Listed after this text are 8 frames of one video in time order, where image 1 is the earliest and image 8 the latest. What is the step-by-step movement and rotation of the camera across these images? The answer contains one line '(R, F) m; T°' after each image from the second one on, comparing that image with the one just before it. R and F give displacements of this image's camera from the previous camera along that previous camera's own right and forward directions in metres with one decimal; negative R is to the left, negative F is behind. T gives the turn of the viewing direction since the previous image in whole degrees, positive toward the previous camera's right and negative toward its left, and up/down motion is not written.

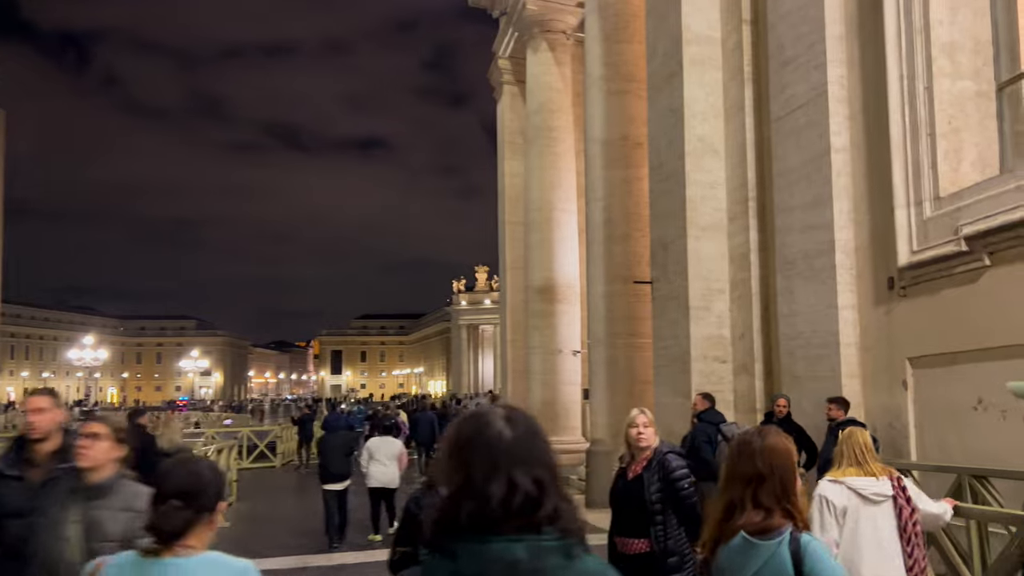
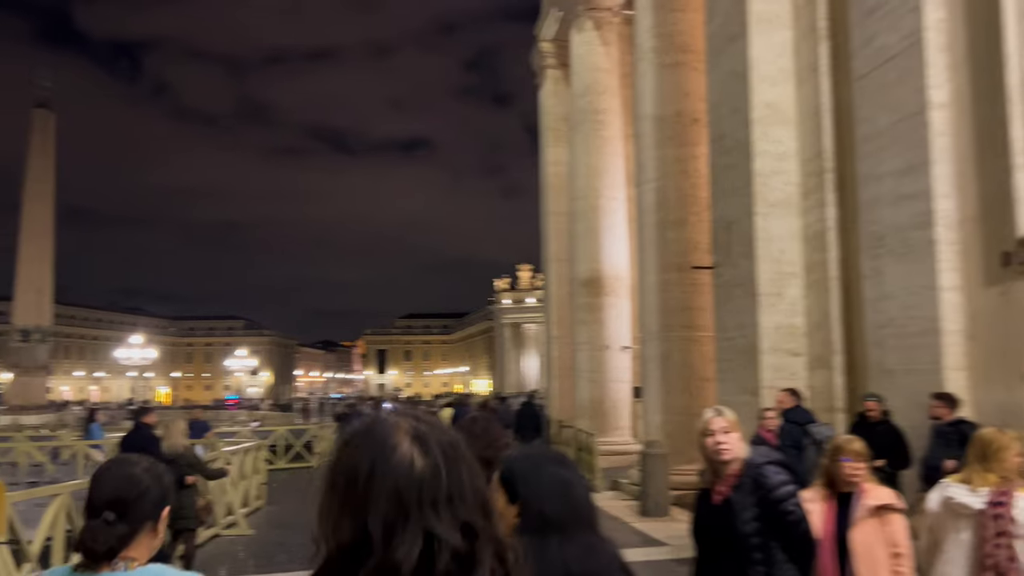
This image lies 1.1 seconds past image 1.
(0.0, +1.1) m; -3°
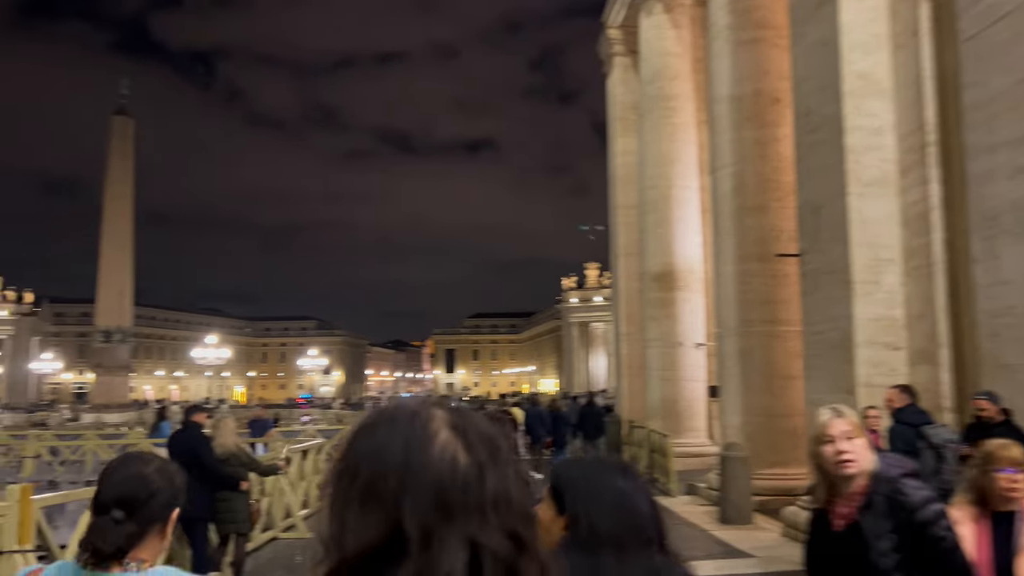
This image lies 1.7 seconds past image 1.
(0.0, +0.6) m; -4°
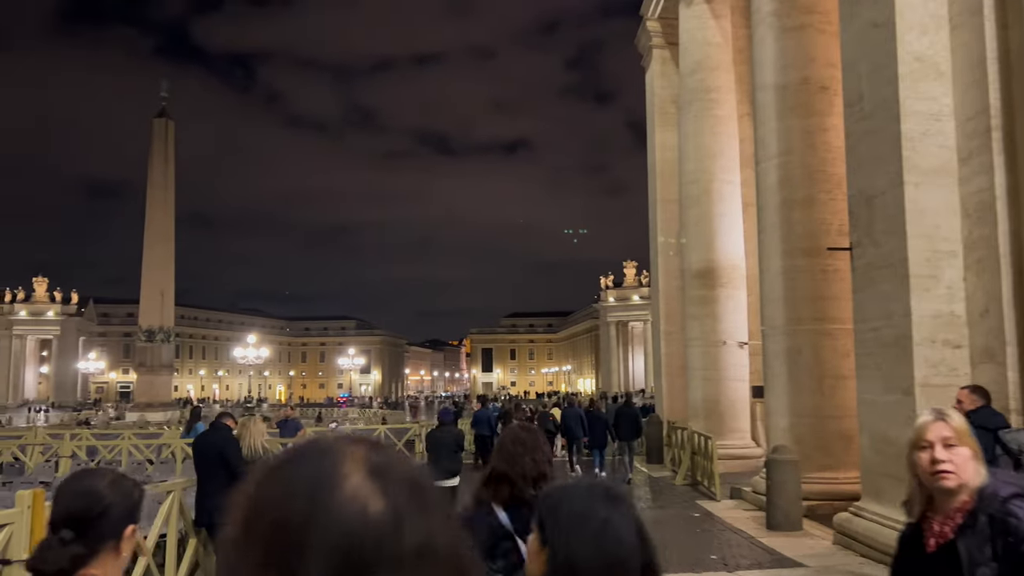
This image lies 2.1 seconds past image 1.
(0.0, +0.3) m; -2°
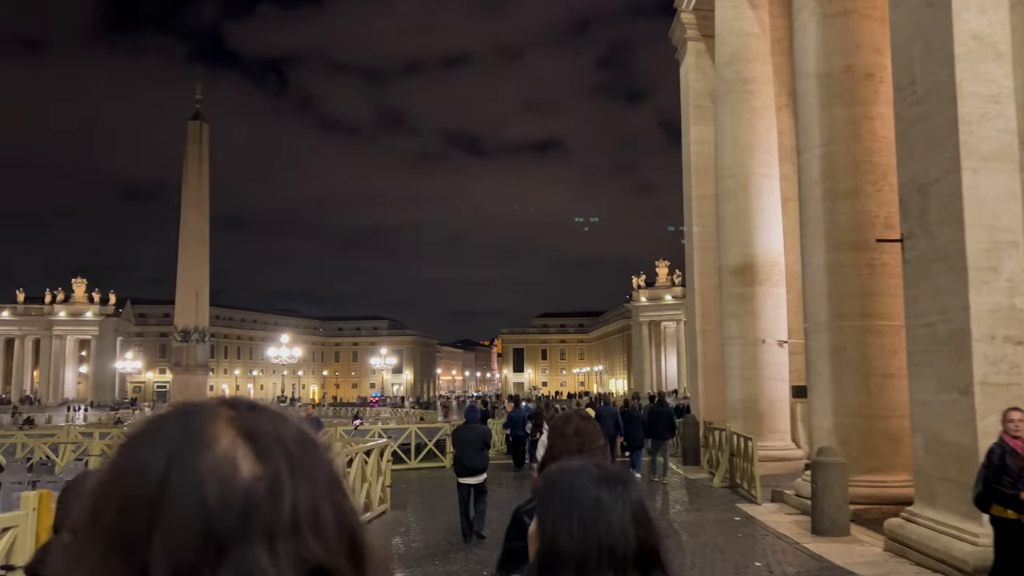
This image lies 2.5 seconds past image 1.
(0.0, +0.3) m; -2°
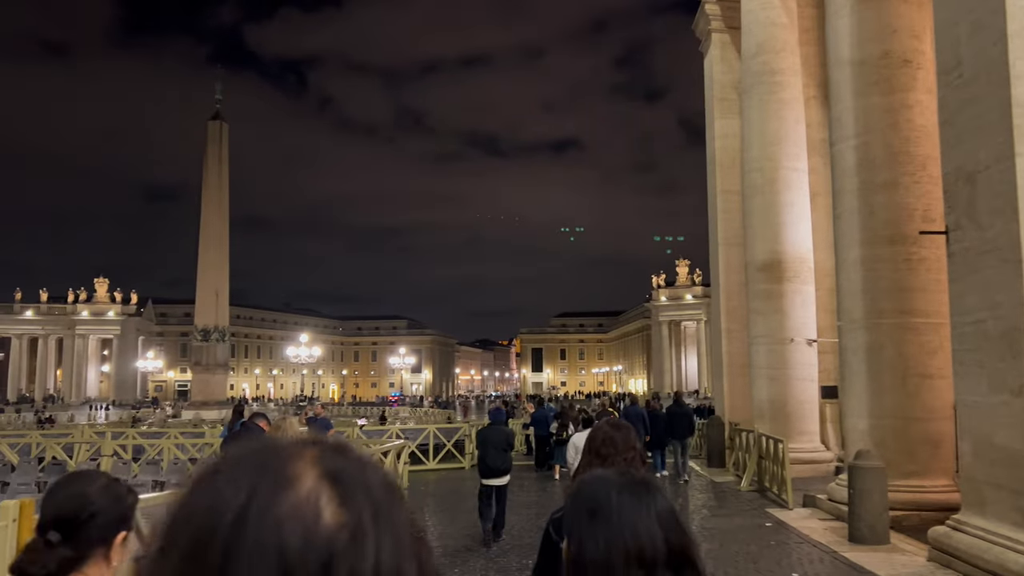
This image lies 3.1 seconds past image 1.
(0.0, +0.4) m; -1°
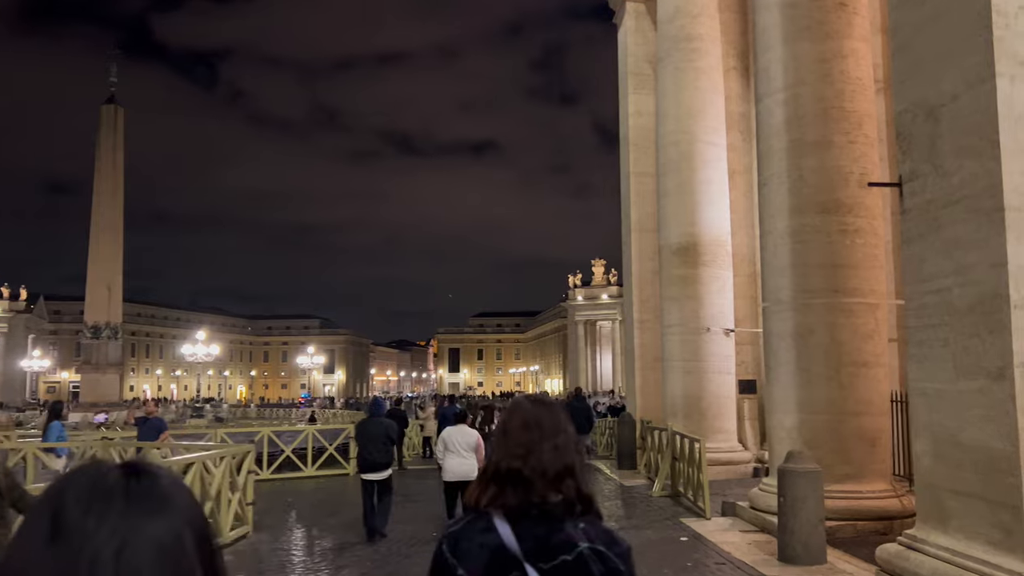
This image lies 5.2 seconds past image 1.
(+0.5, +1.9) m; +5°
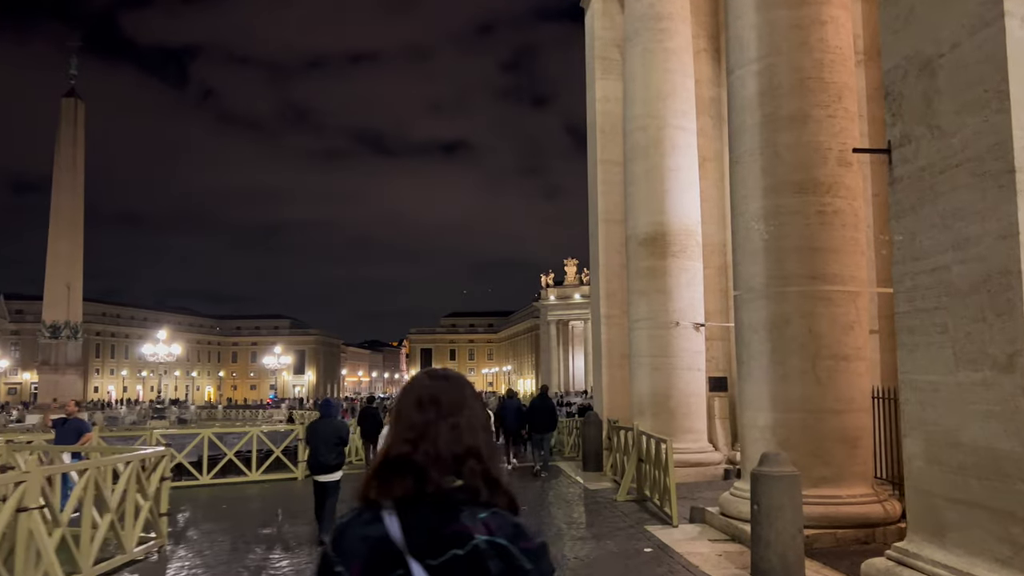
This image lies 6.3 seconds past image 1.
(+0.3, +0.9) m; +2°
